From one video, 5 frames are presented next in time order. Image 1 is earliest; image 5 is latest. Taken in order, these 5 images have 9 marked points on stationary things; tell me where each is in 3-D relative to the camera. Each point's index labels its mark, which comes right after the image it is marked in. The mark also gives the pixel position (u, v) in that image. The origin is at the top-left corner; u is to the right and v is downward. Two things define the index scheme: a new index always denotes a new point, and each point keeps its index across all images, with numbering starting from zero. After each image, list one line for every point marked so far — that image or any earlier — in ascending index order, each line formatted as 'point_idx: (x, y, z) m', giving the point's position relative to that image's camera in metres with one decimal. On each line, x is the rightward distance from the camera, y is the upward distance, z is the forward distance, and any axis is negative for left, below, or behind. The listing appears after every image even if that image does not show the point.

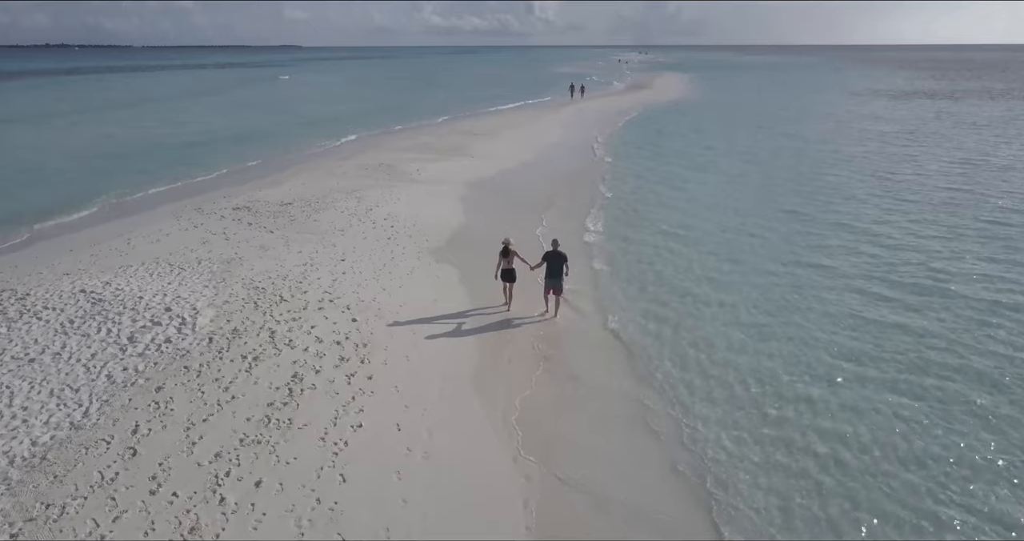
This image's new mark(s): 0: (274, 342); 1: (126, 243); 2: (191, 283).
0: (-3.0, -0.9, +10.3) m
1: (-7.3, +0.5, +15.2) m
2: (-5.0, -0.2, +12.4) m
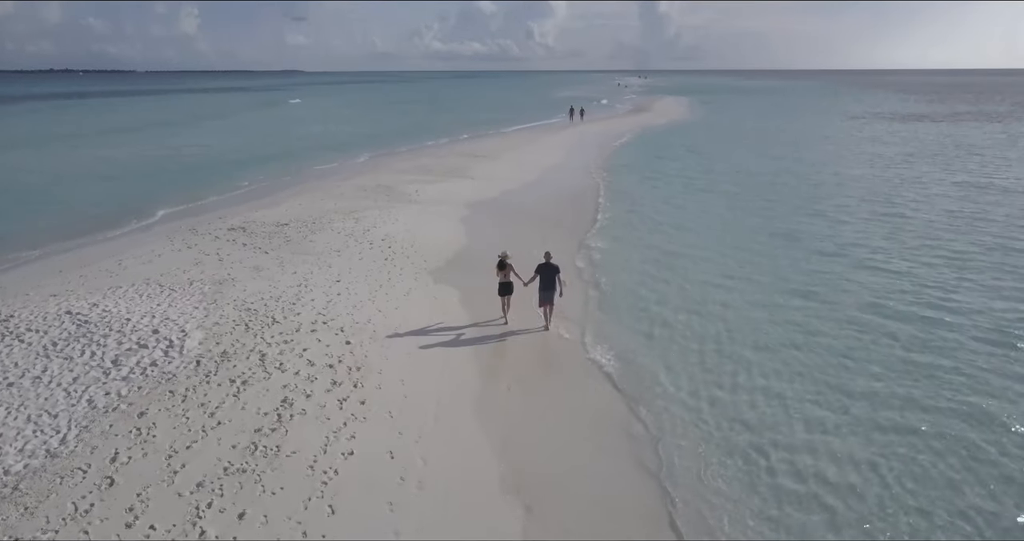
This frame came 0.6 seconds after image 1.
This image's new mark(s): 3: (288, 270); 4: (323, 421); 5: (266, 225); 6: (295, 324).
0: (-3.1, -1.2, +9.9) m
1: (-7.3, +0.1, +14.9) m
2: (-5.0, -0.5, +12.1) m
3: (-4.1, 0.0, +14.6) m
4: (-2.0, -1.6, +8.7) m
5: (-5.7, +1.1, +18.7) m
6: (-3.1, -0.8, +11.5) m
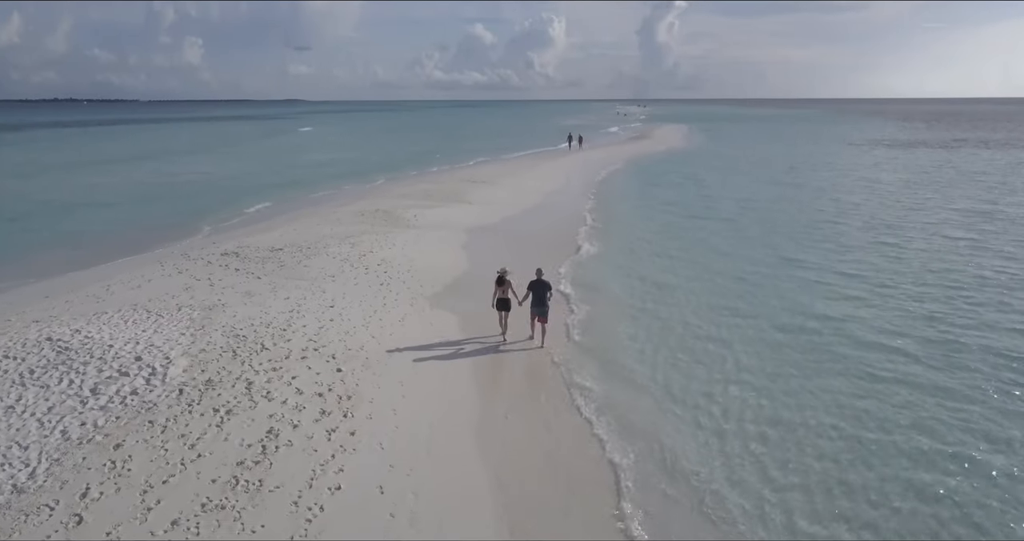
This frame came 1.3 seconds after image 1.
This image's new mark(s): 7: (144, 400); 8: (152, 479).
0: (-3.1, -1.5, +9.4) m
1: (-7.4, -0.3, +14.5) m
2: (-5.0, -0.9, +11.6) m
3: (-4.1, -0.4, +14.2) m
4: (-2.1, -1.9, +8.2) m
5: (-5.8, +0.5, +18.3) m
6: (-3.1, -1.1, +11.0) m
7: (-4.2, -1.5, +9.1) m
8: (-3.3, -1.9, +7.4) m
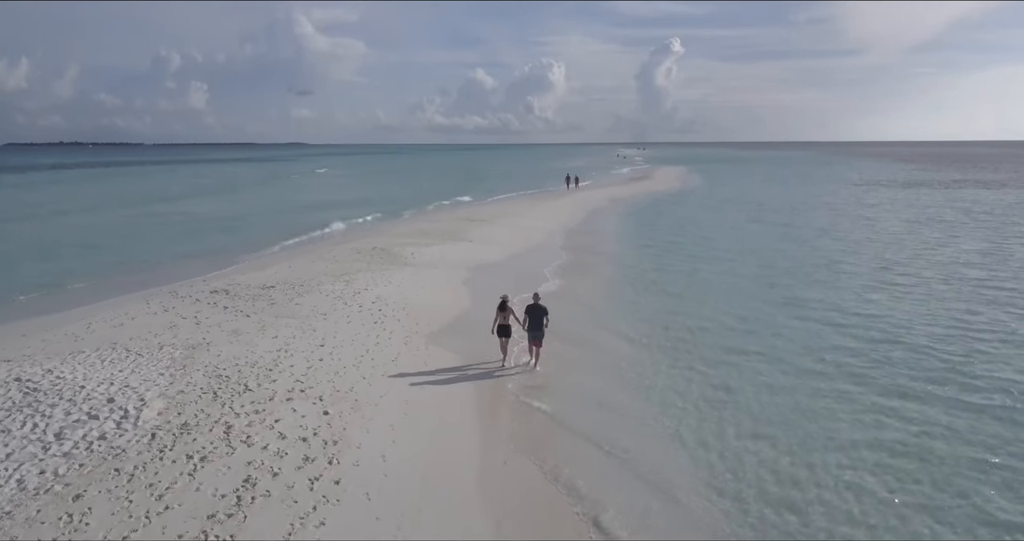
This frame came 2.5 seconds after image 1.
0: (-3.1, -1.8, +8.8) m
1: (-7.4, -1.0, +13.8) m
2: (-5.0, -1.4, +11.0) m
3: (-4.1, -1.1, +13.6) m
4: (-2.1, -2.2, +7.5) m
5: (-5.8, -0.4, +17.7) m
6: (-3.1, -1.6, +10.4) m
7: (-4.2, -1.8, +8.4) m
8: (-3.3, -2.2, +6.7) m
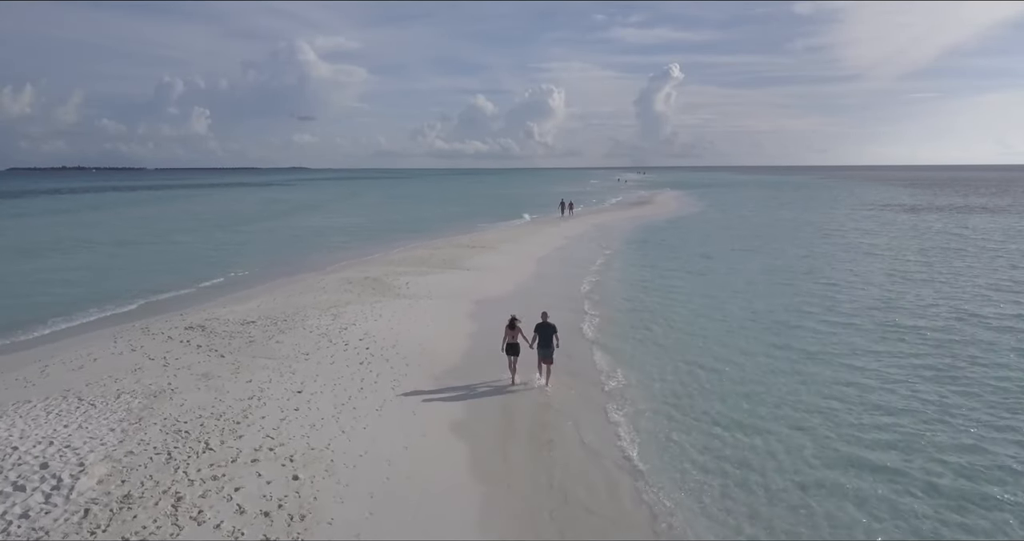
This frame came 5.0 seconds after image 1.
0: (-3.1, -2.3, +7.4) m
1: (-7.4, -1.6, +12.5) m
2: (-5.0, -1.9, +9.7) m
3: (-4.1, -1.7, +12.3) m
4: (-2.1, -2.6, +6.1) m
5: (-5.8, -1.1, +16.4) m
6: (-3.2, -2.1, +9.0) m
7: (-4.2, -2.2, +7.0) m
8: (-3.4, -2.6, +5.4) m
